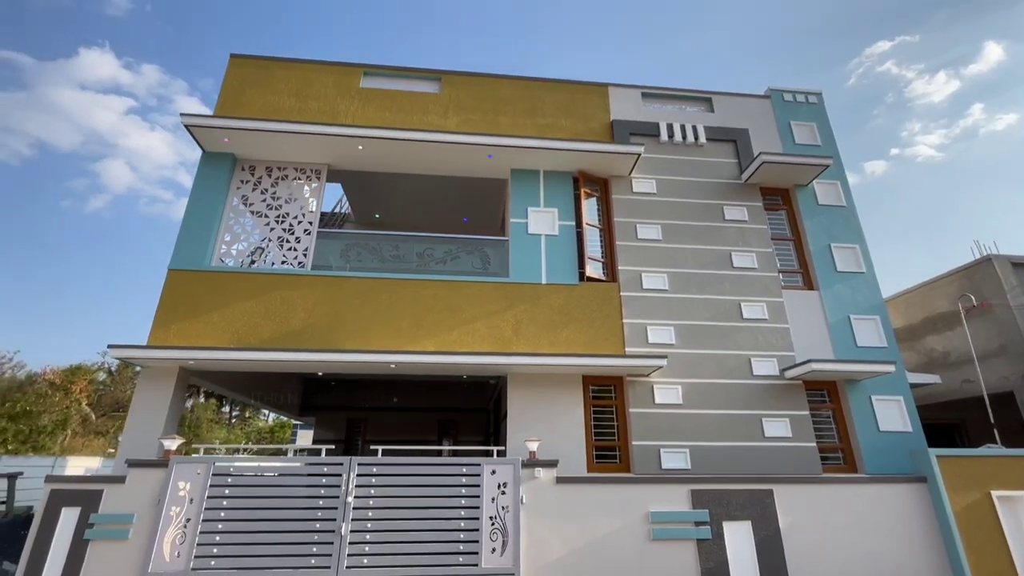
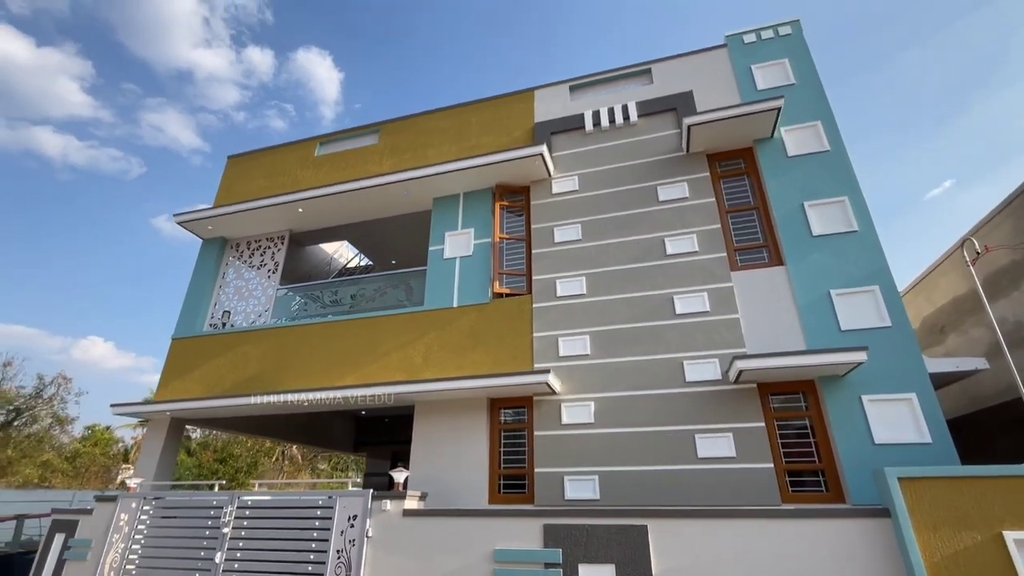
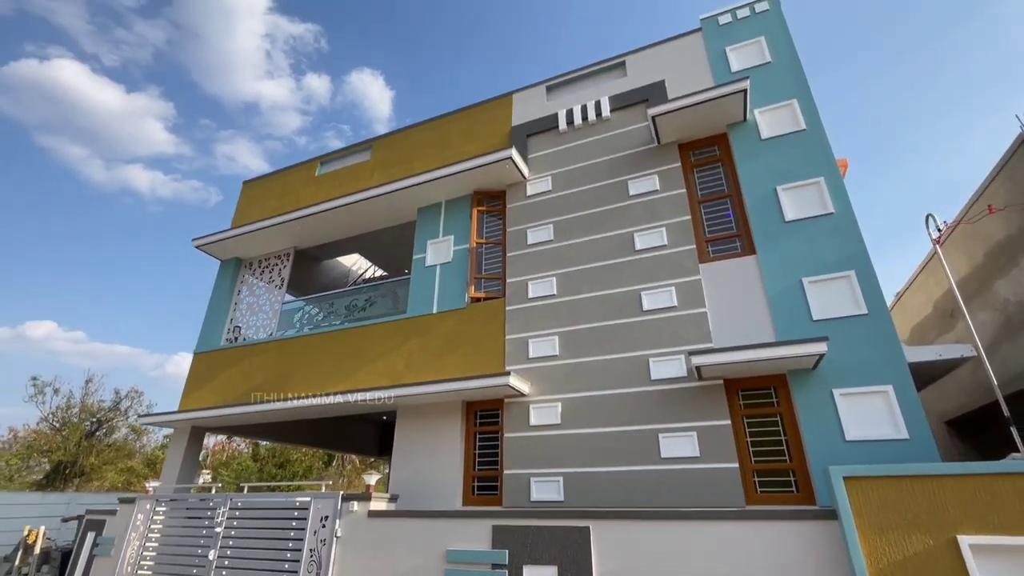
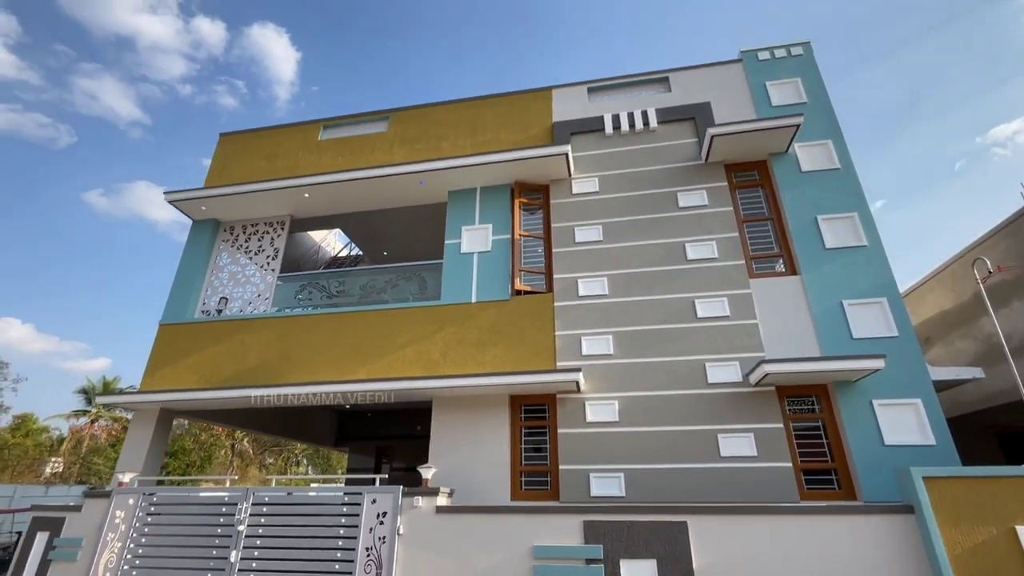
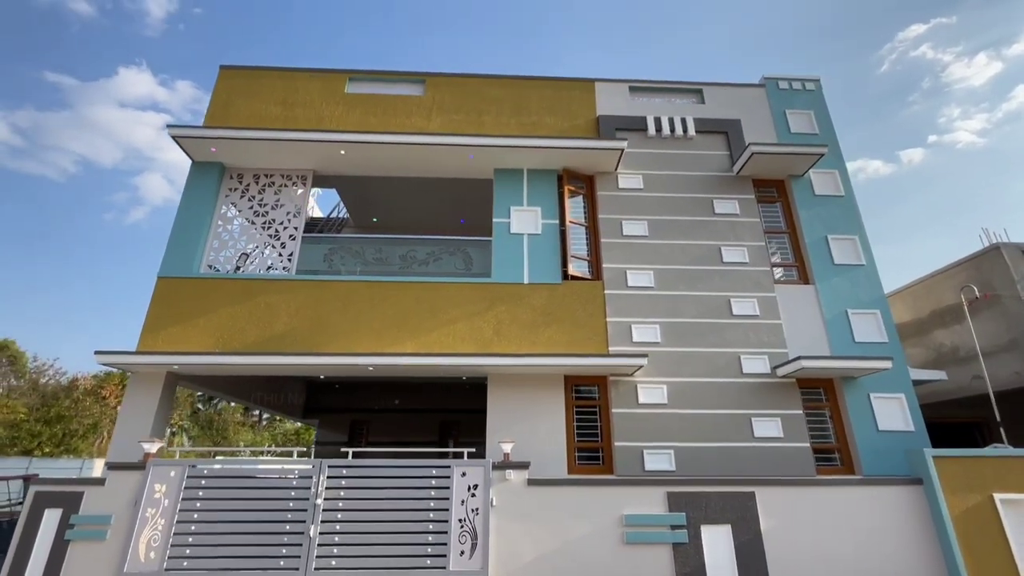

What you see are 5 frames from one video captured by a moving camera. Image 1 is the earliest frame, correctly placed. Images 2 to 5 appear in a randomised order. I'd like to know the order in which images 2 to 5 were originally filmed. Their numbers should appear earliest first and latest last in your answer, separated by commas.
5, 4, 2, 3
